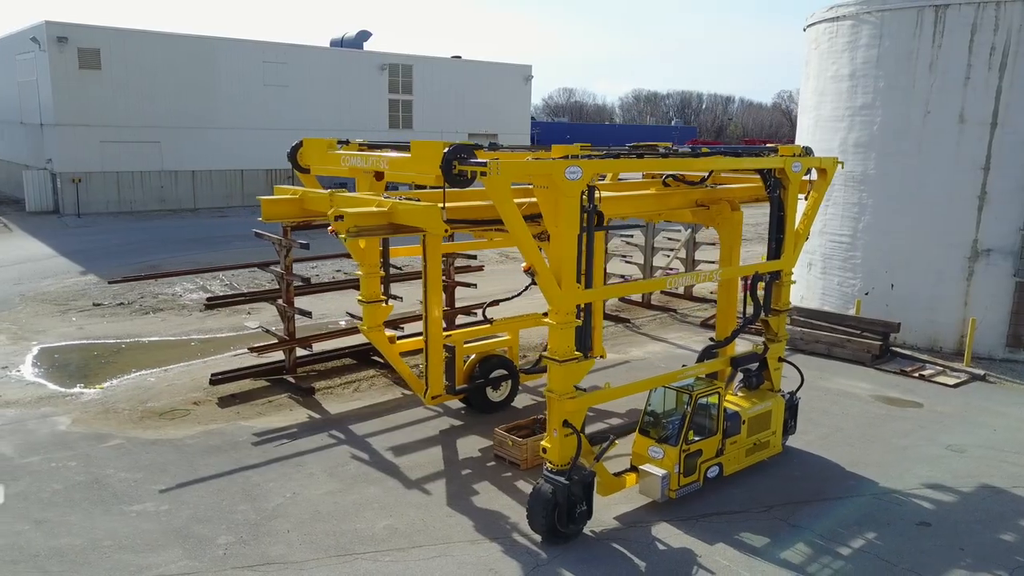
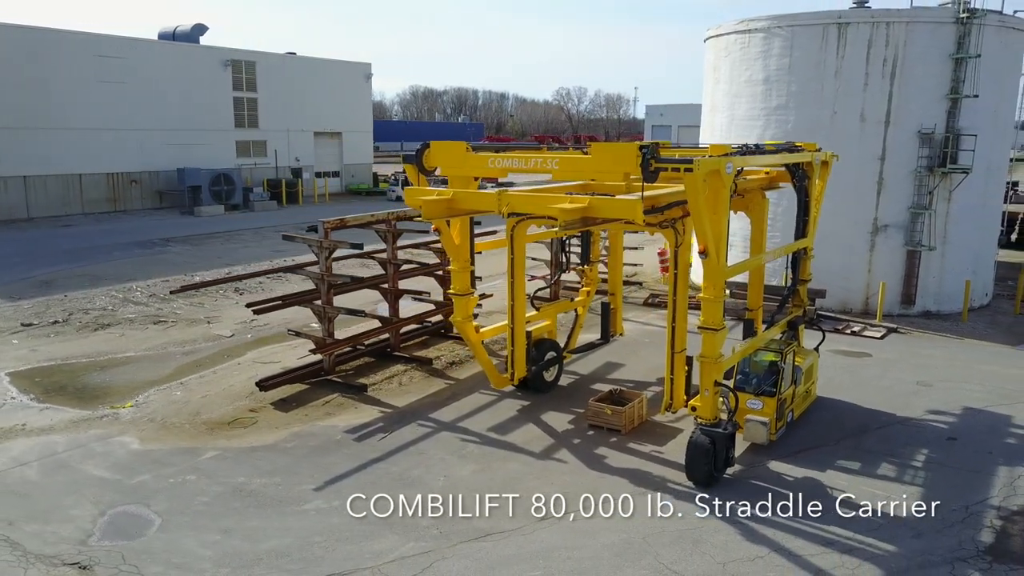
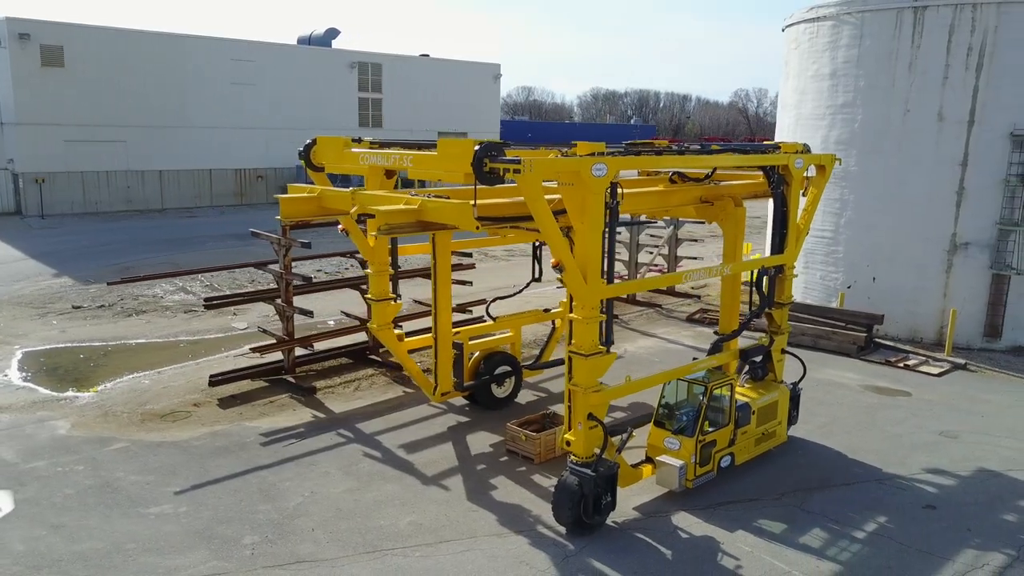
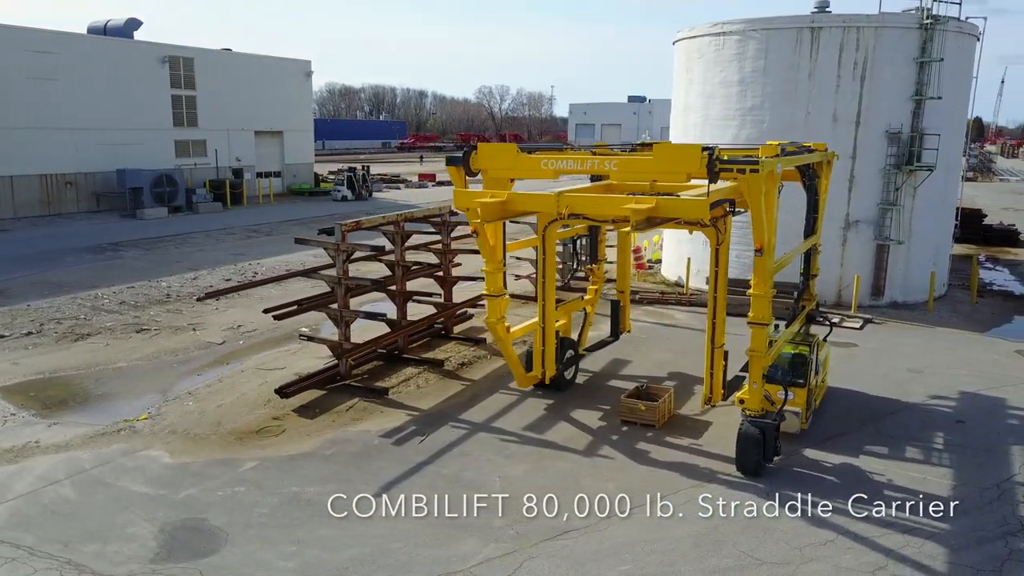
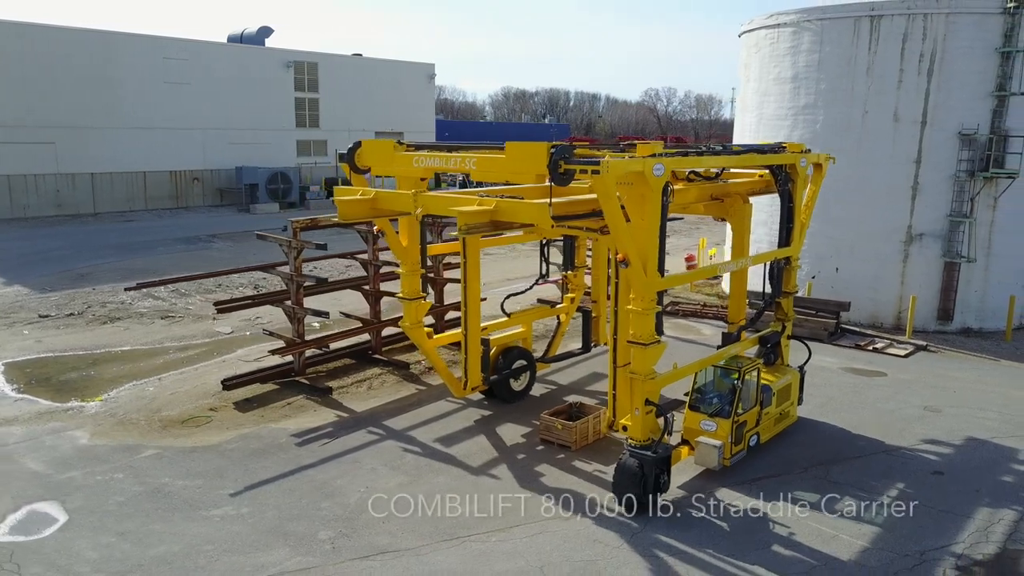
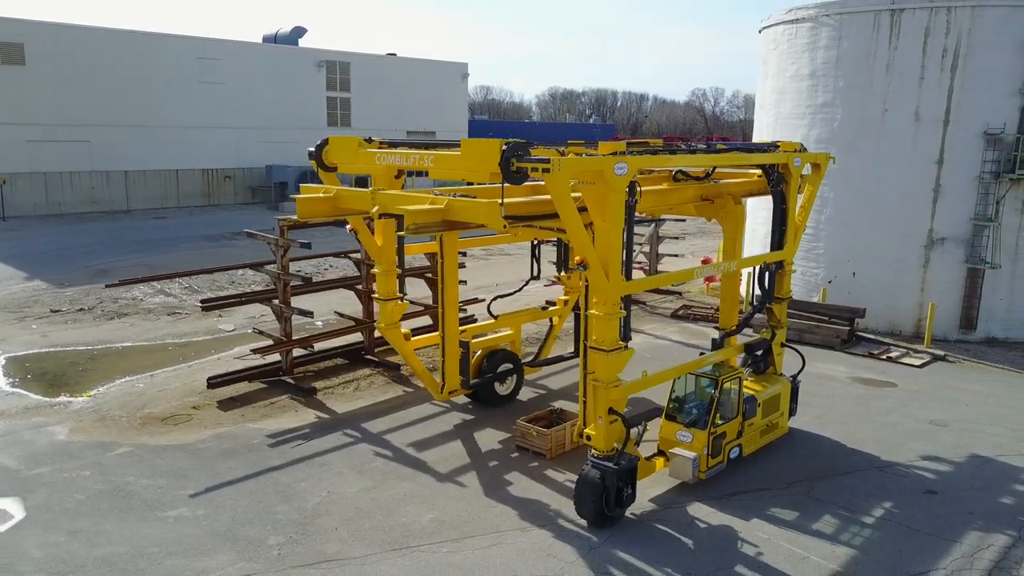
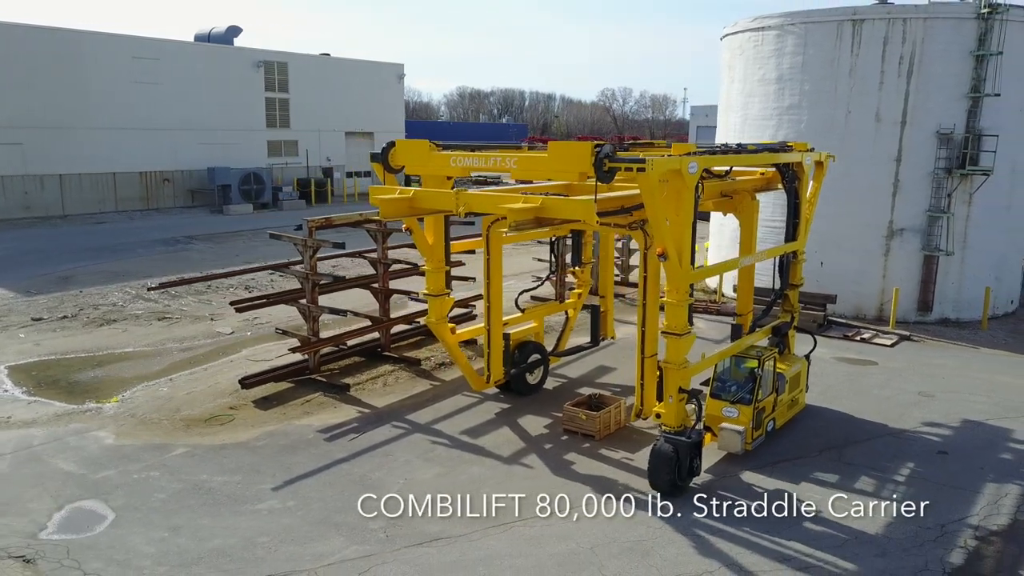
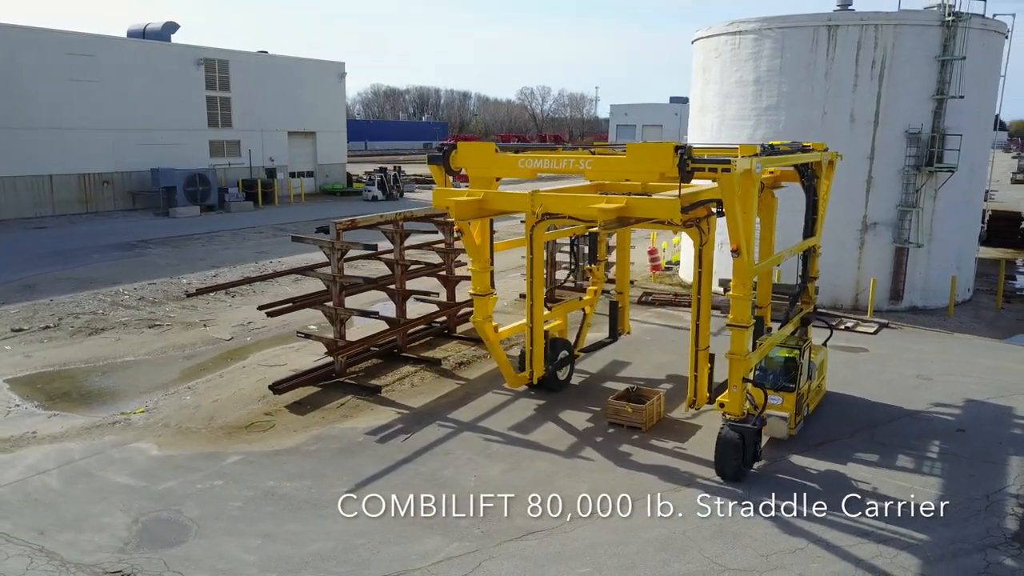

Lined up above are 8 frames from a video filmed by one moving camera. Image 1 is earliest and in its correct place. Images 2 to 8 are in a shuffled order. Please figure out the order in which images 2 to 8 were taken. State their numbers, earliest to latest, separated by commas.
3, 6, 5, 7, 2, 8, 4
